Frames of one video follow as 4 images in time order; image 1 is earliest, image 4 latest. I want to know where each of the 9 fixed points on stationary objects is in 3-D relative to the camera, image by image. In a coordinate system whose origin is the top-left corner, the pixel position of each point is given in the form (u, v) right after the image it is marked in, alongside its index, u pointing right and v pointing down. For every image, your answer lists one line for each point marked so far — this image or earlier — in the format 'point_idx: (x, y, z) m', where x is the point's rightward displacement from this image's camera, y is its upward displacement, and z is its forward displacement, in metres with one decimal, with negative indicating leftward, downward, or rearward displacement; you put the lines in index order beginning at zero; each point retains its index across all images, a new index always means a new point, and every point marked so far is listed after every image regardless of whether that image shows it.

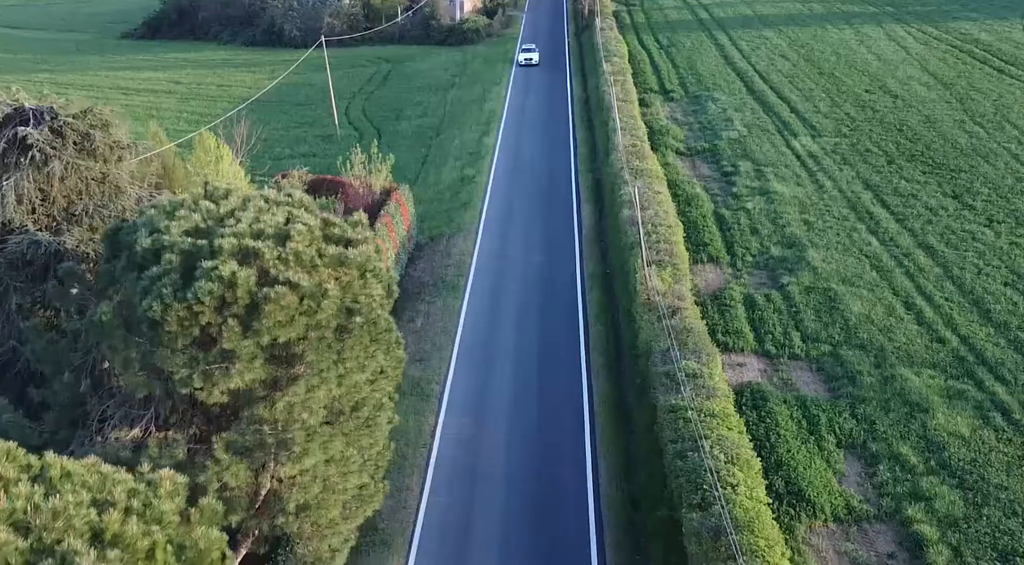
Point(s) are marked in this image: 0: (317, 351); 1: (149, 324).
0: (-3.0, -1.0, +14.4) m
1: (-5.2, -0.5, +13.5) m
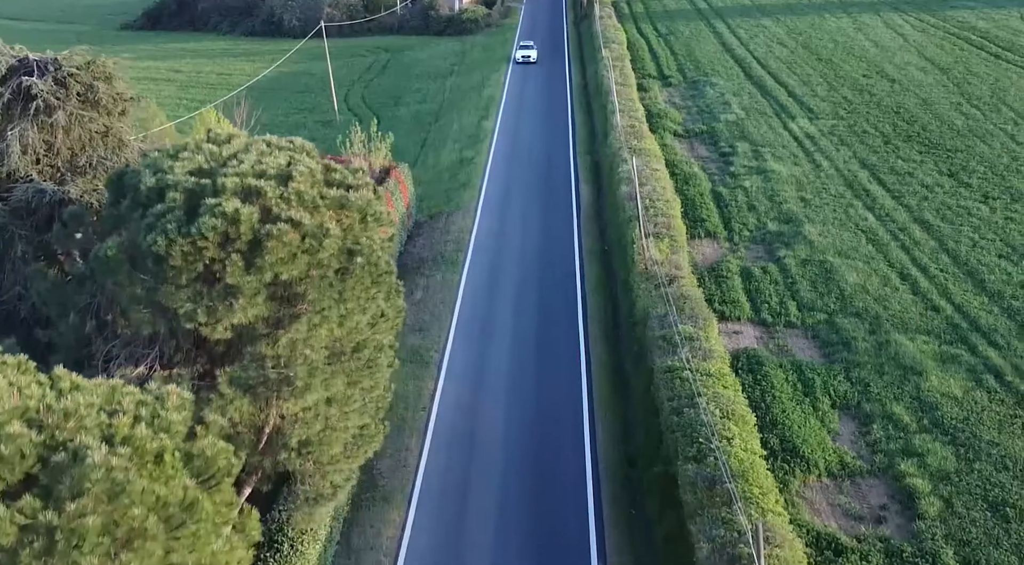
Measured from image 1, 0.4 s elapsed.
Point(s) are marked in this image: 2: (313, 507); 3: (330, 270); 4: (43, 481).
0: (-3.0, 0.0, +14.6) m
1: (-5.2, +0.4, +13.8) m
2: (-3.1, -3.5, +14.9) m
3: (-2.8, +0.3, +14.8) m
4: (-4.4, -1.8, +8.8) m
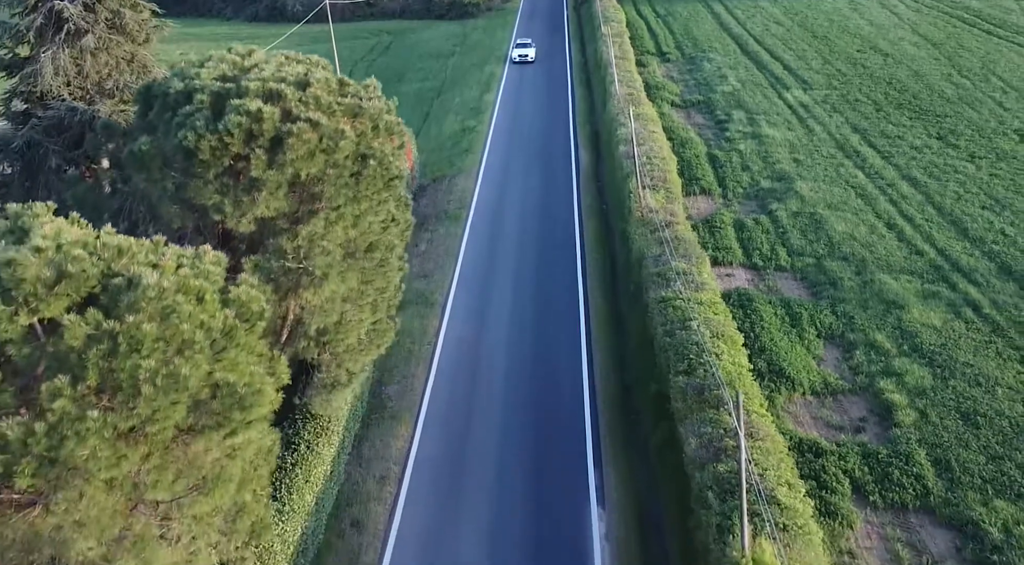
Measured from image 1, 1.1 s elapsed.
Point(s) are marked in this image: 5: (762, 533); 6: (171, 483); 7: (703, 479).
0: (-2.9, +1.6, +15.9) m
1: (-5.2, +2.0, +15.0) m
2: (-3.1, -1.9, +16.1) m
3: (-2.8, +2.0, +16.0) m
4: (-4.3, -0.2, +10.0) m
5: (+3.9, -3.9, +15.1) m
6: (-3.7, -2.1, +10.3) m
7: (+3.3, -3.4, +16.4) m
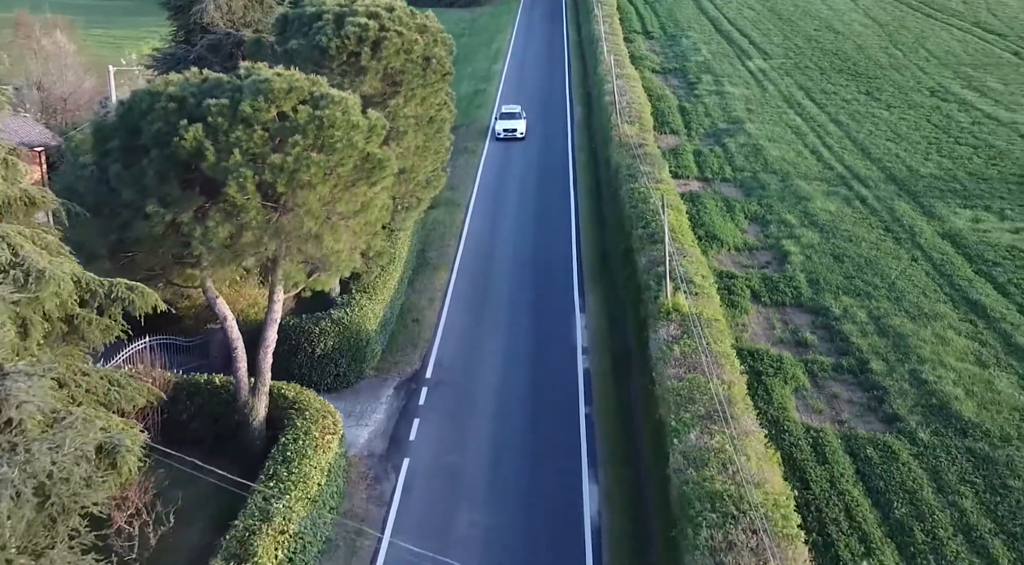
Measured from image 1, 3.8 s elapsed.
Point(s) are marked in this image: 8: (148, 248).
0: (-2.6, +5.3, +24.7) m
1: (-4.8, +5.7, +23.9) m
2: (-2.8, +1.8, +25.0) m
3: (-2.5, +5.6, +24.9) m
4: (-4.0, +3.5, +18.9) m
5: (+4.2, -0.3, +24.0) m
6: (-3.4, +1.6, +19.2) m
7: (+3.6, +0.2, +25.3) m
8: (-7.2, +0.7, +18.8) m
